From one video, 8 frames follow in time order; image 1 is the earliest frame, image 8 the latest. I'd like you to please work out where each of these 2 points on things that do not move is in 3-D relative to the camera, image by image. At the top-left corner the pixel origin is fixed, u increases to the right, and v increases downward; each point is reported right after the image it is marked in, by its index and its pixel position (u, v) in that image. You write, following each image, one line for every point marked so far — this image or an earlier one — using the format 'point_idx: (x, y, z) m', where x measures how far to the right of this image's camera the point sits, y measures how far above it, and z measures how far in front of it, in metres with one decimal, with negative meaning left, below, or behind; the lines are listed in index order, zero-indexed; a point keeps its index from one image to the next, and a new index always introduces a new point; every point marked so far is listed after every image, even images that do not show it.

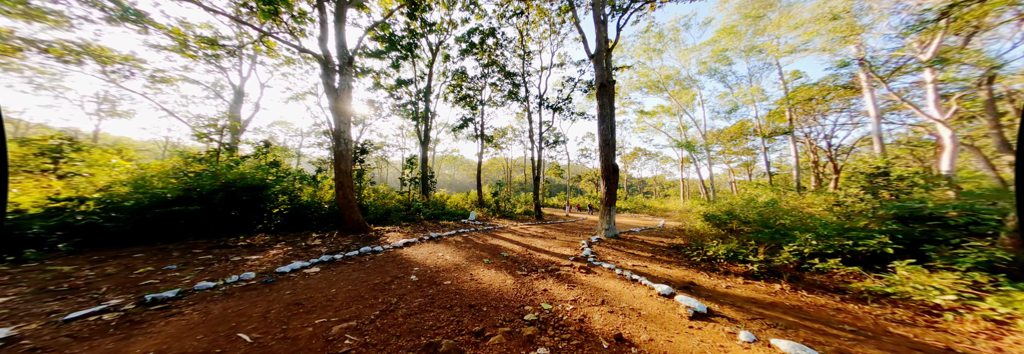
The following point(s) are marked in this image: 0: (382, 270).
0: (-1.9, -1.4, +3.3) m
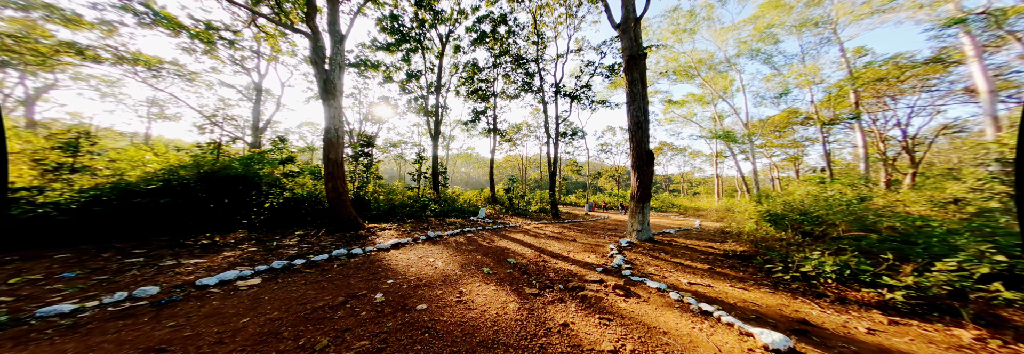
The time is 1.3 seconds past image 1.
0: (-1.9, -1.2, +2.4) m
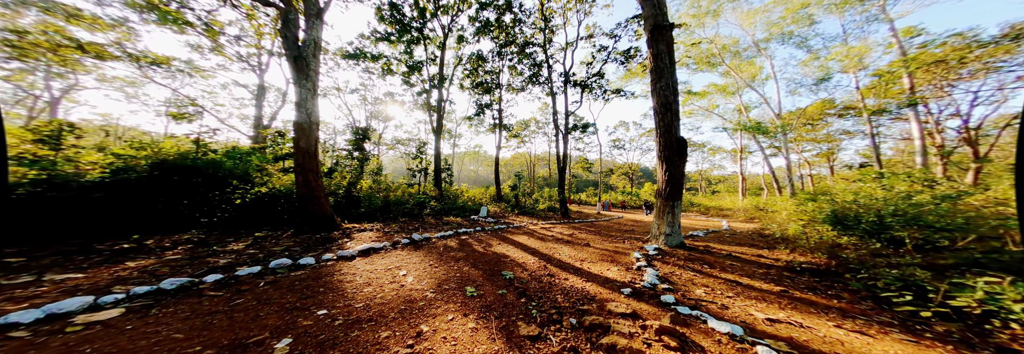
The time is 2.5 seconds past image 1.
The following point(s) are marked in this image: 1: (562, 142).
0: (-2.0, -1.0, +1.6) m
1: (+2.8, +1.9, +12.7) m
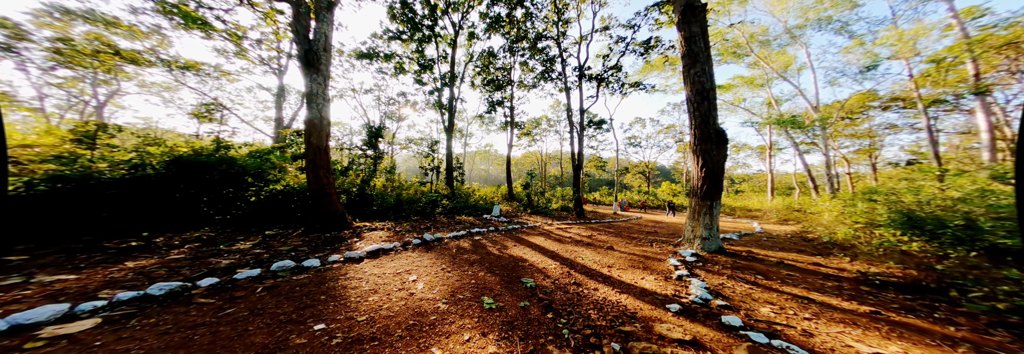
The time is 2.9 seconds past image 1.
0: (-1.8, -1.0, +1.4) m
1: (+3.6, +2.0, +12.2) m
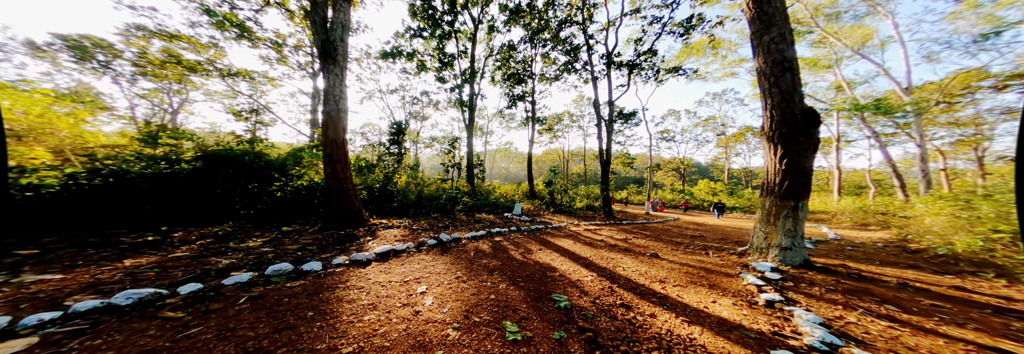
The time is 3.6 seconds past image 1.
0: (-1.6, -0.9, +1.1) m
1: (+4.7, +2.2, +11.3) m
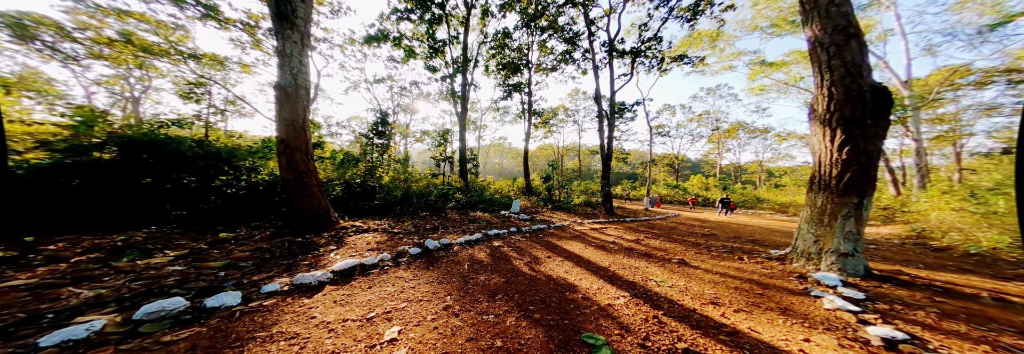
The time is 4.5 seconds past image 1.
0: (-1.5, -0.9, +0.4) m
1: (+4.5, +2.5, +10.7) m
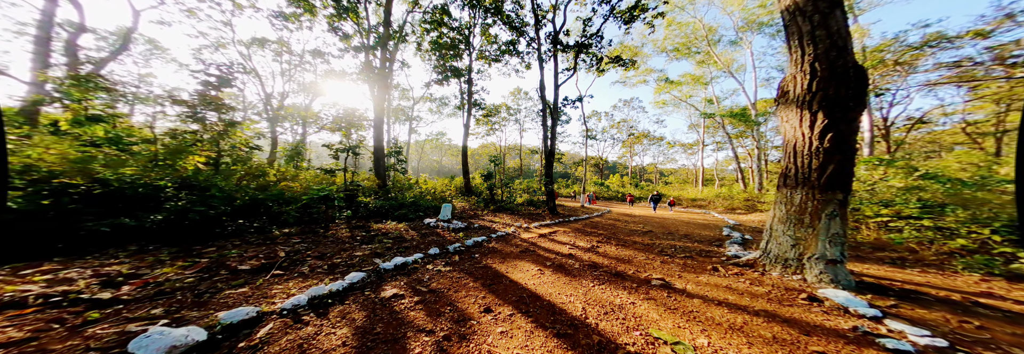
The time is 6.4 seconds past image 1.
0: (-1.4, -0.8, -1.5) m
1: (+1.6, +2.6, +10.1) m
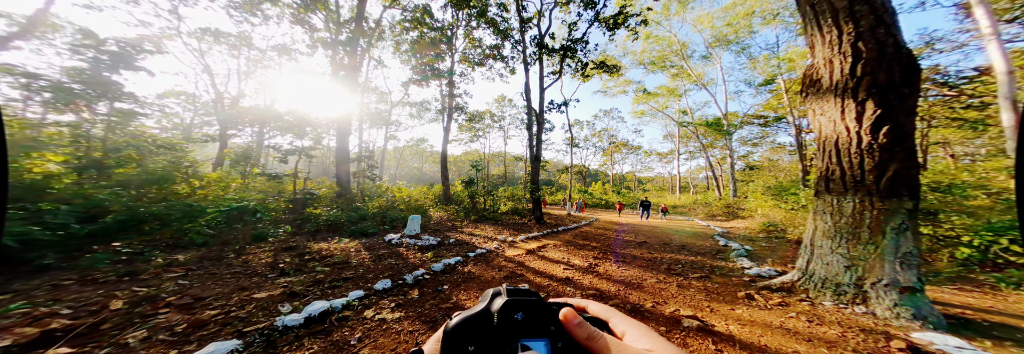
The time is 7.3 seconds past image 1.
0: (-1.3, -0.7, -2.3) m
1: (+0.9, +2.3, +9.5) m
